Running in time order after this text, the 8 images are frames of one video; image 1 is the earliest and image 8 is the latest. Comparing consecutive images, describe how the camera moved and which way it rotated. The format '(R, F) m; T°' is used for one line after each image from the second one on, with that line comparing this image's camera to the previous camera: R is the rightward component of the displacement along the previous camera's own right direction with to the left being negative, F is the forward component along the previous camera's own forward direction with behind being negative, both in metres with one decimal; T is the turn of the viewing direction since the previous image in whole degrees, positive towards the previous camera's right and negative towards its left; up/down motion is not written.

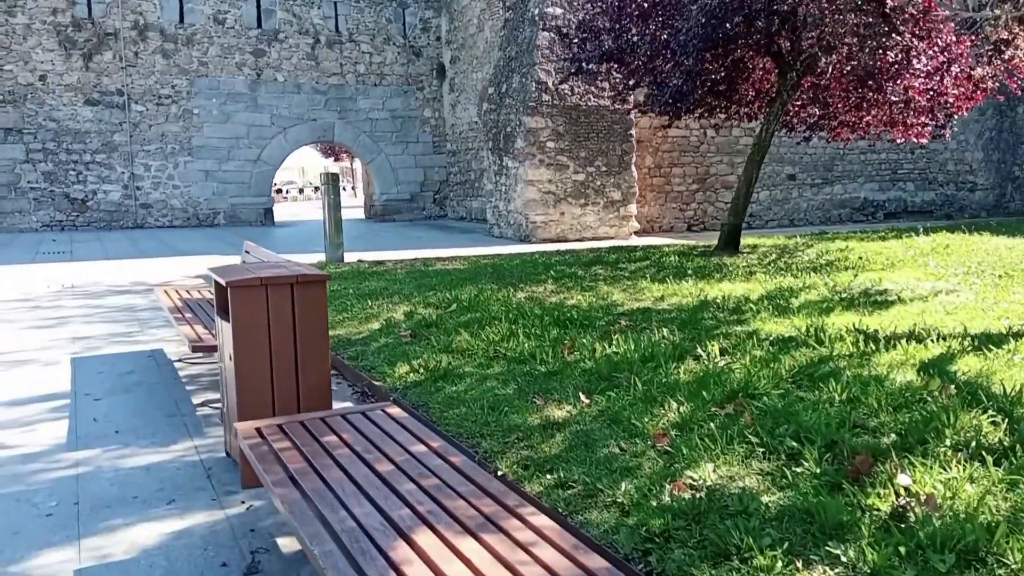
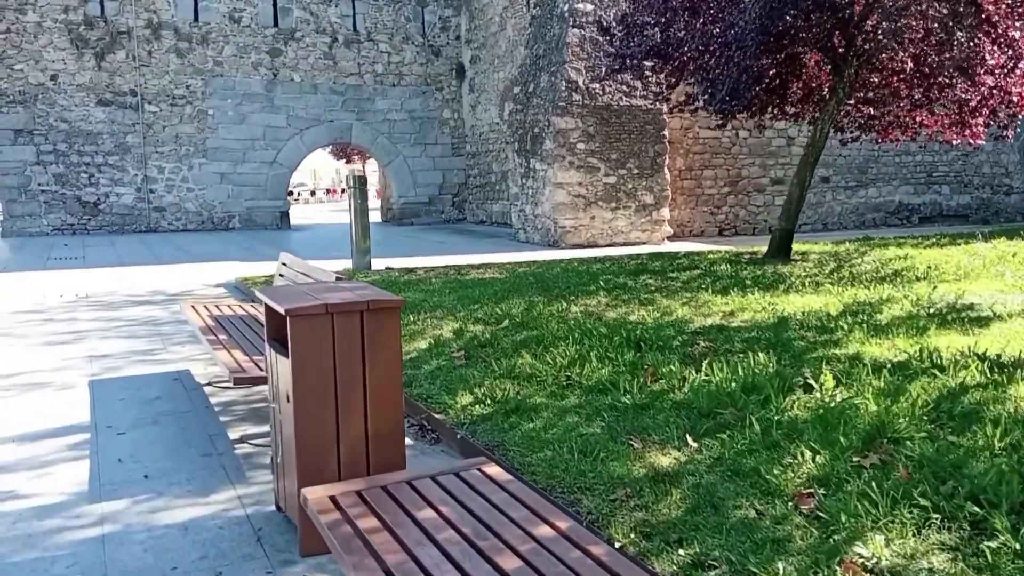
(-0.3, +0.5) m; -1°
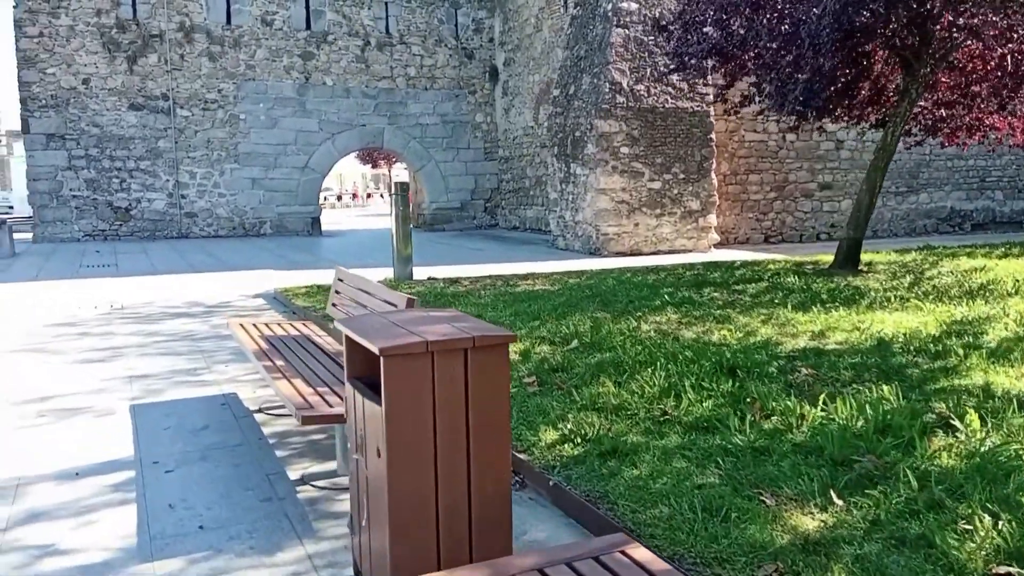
(-0.3, +0.4) m; -2°
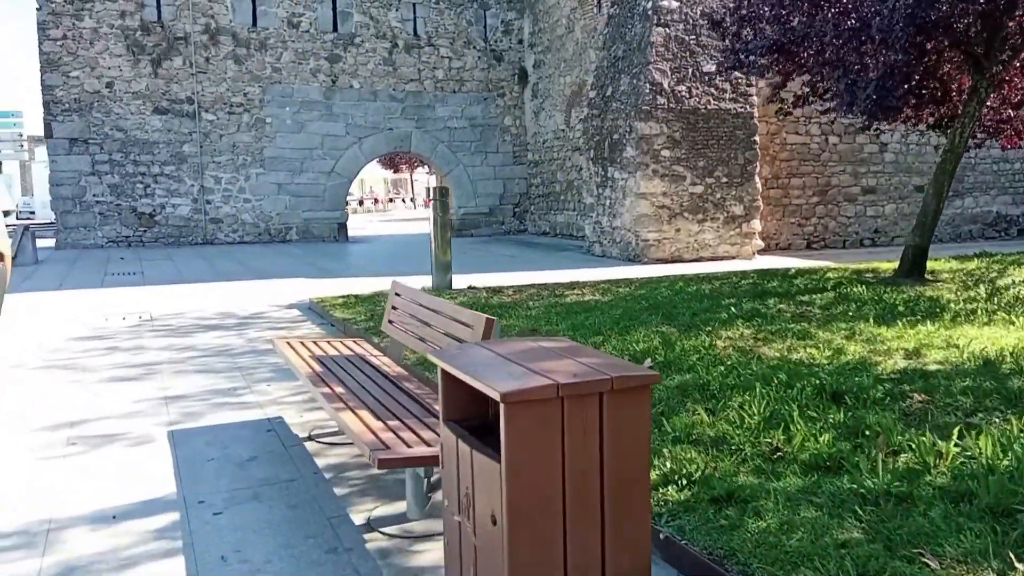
(-0.3, +0.3) m; -1°
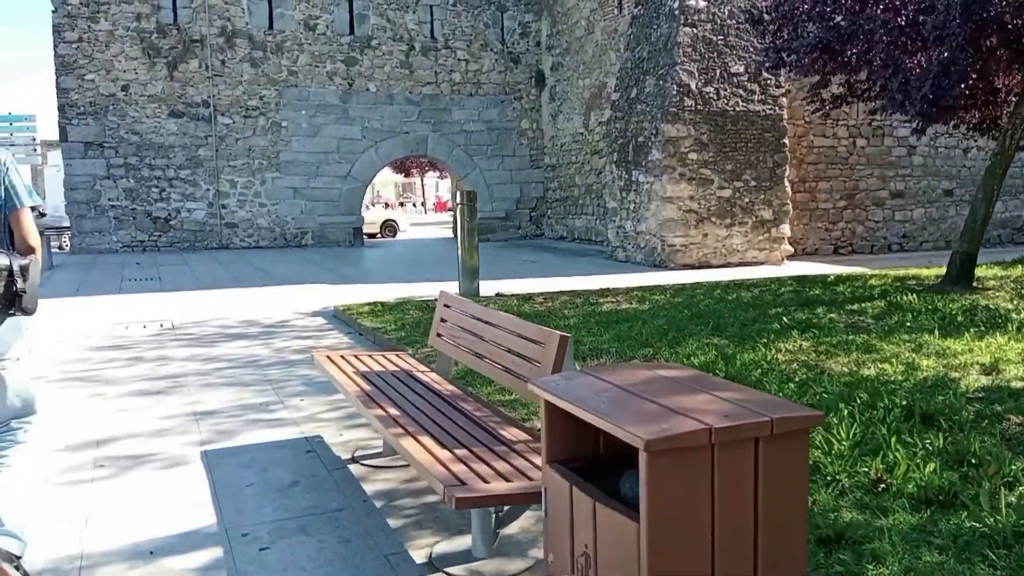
(-0.2, +0.2) m; 0°
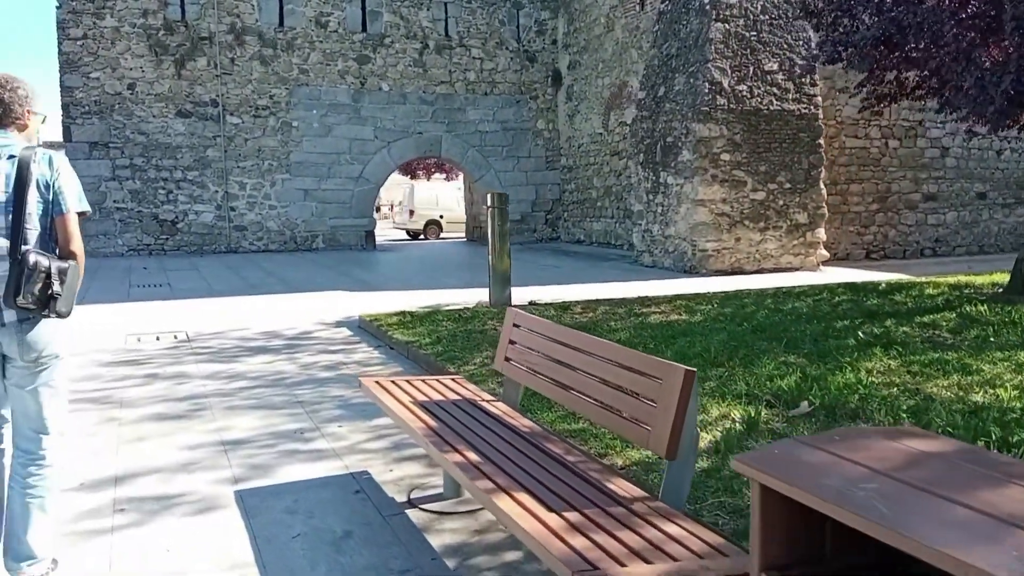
(-0.3, +0.4) m; 0°
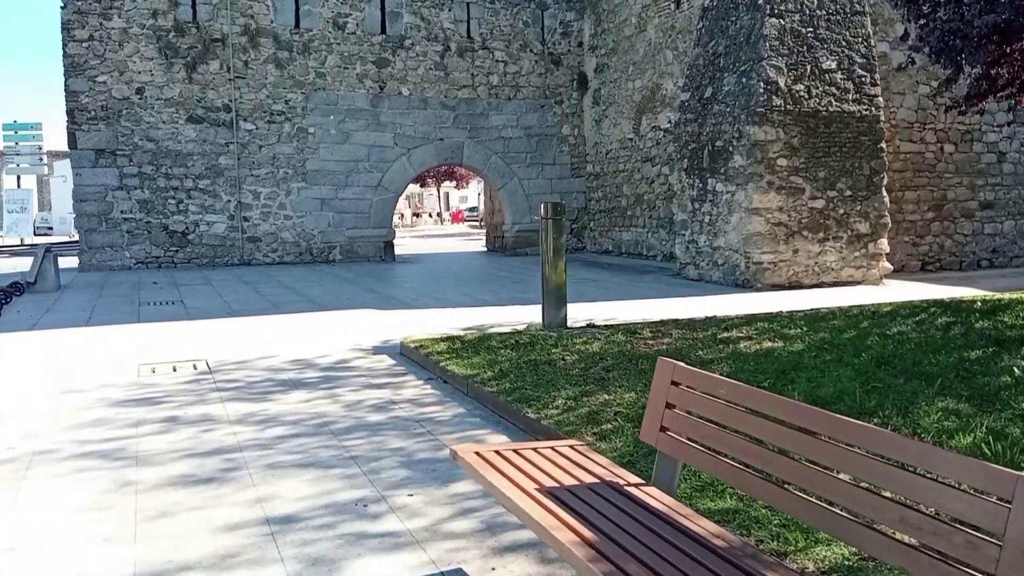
(-0.4, +0.7) m; 0°
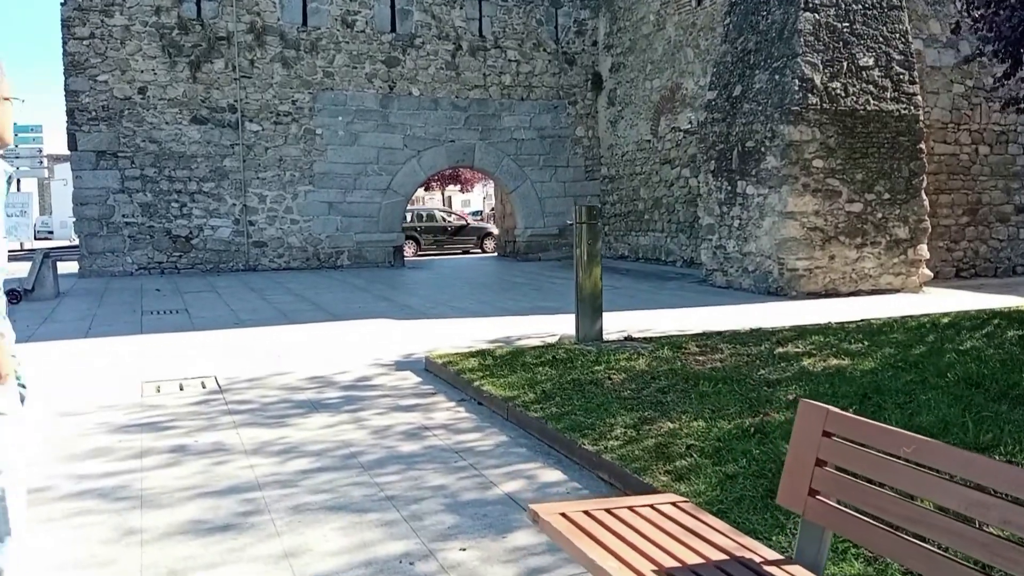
(-0.2, +0.4) m; 0°
